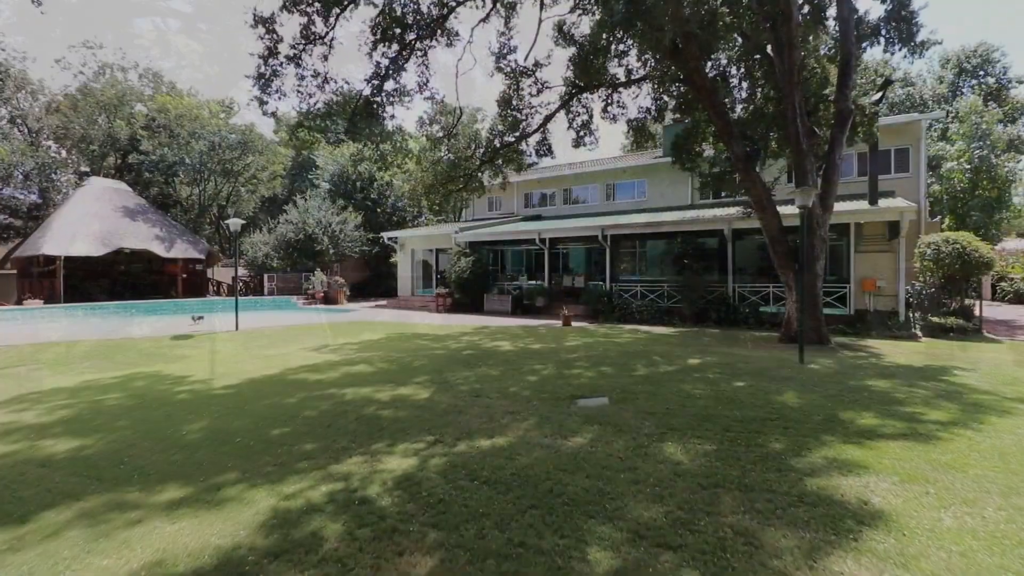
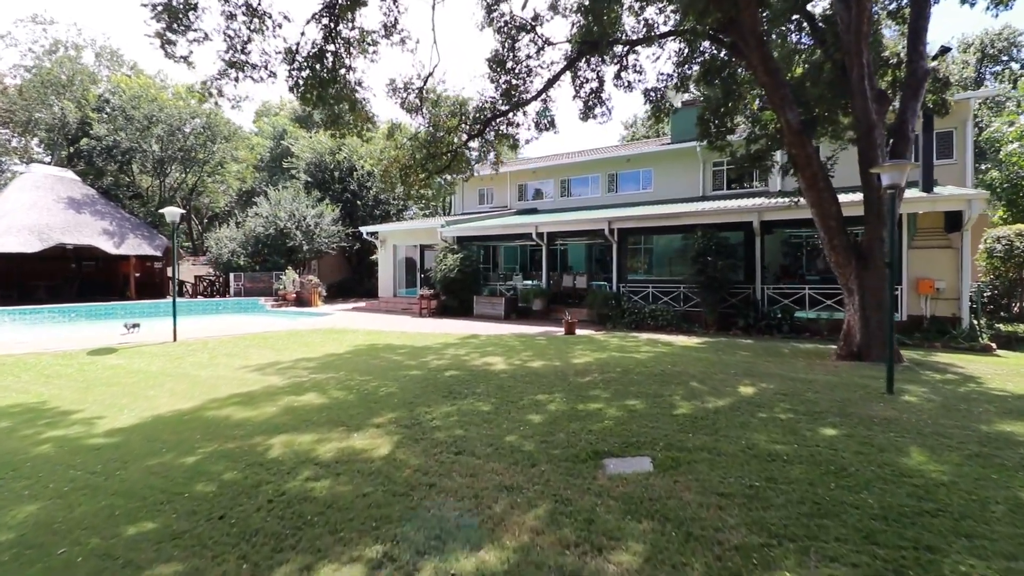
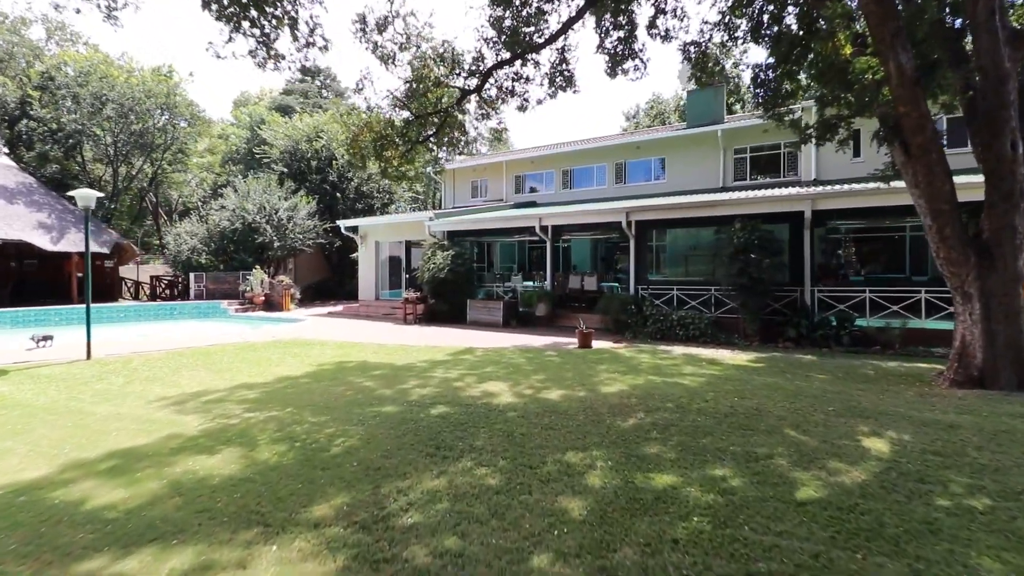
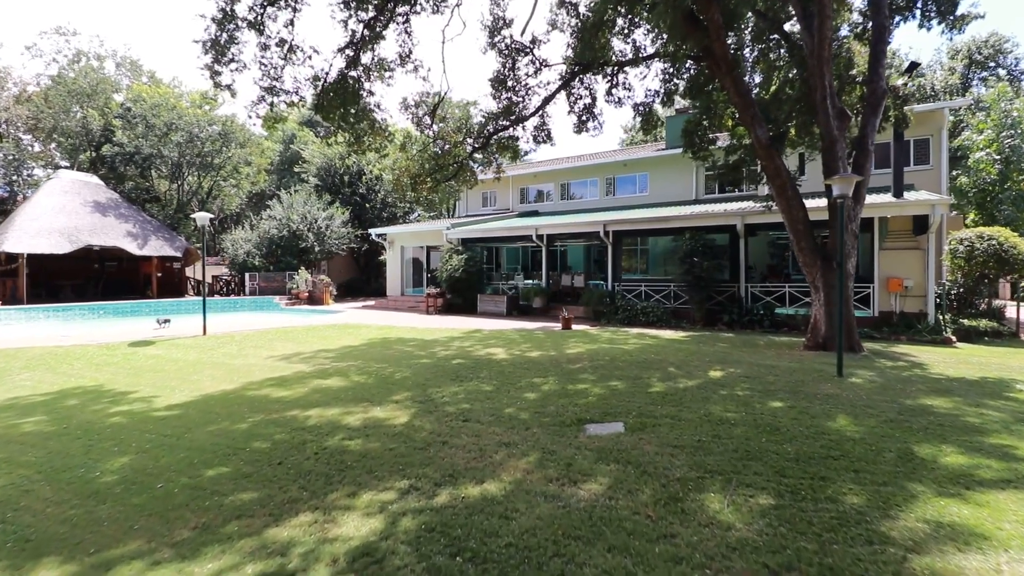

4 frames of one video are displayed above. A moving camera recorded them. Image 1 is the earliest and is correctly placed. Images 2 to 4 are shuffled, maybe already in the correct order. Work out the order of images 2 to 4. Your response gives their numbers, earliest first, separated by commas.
4, 2, 3
